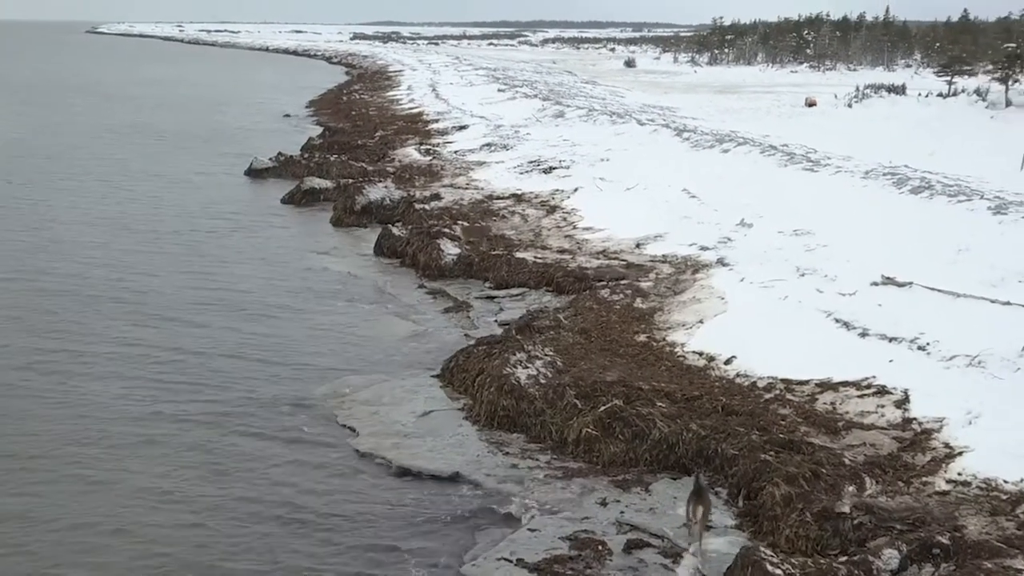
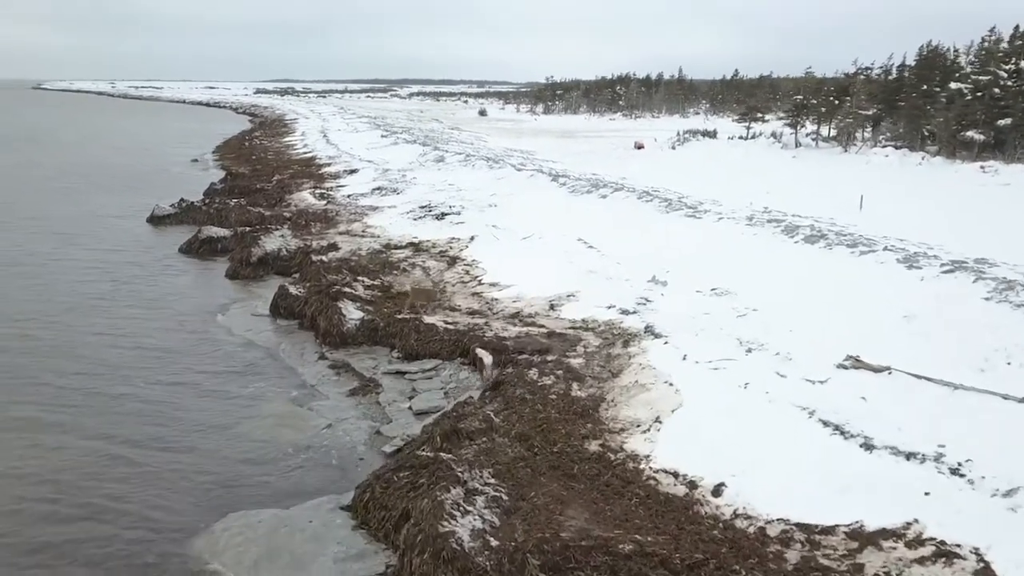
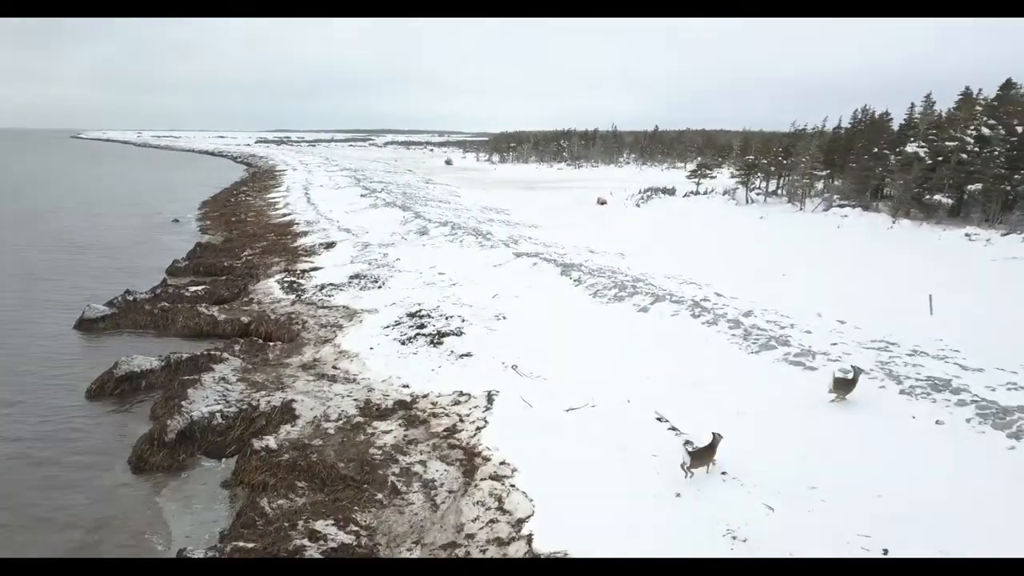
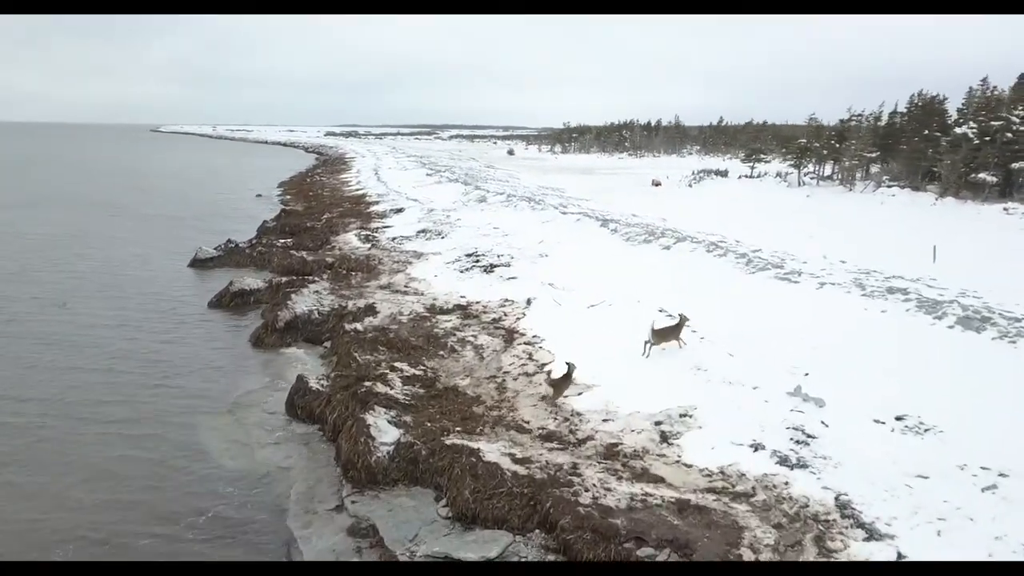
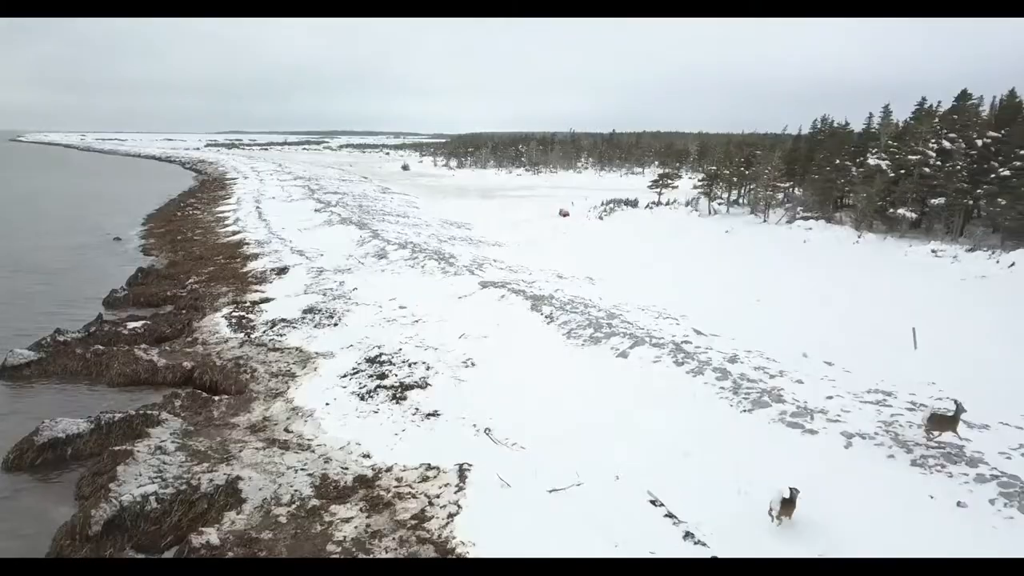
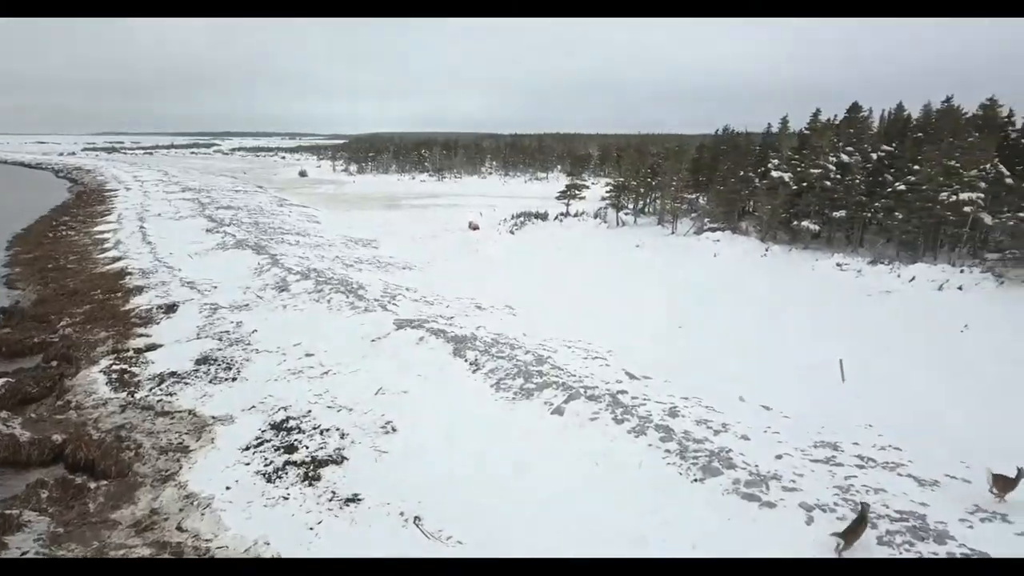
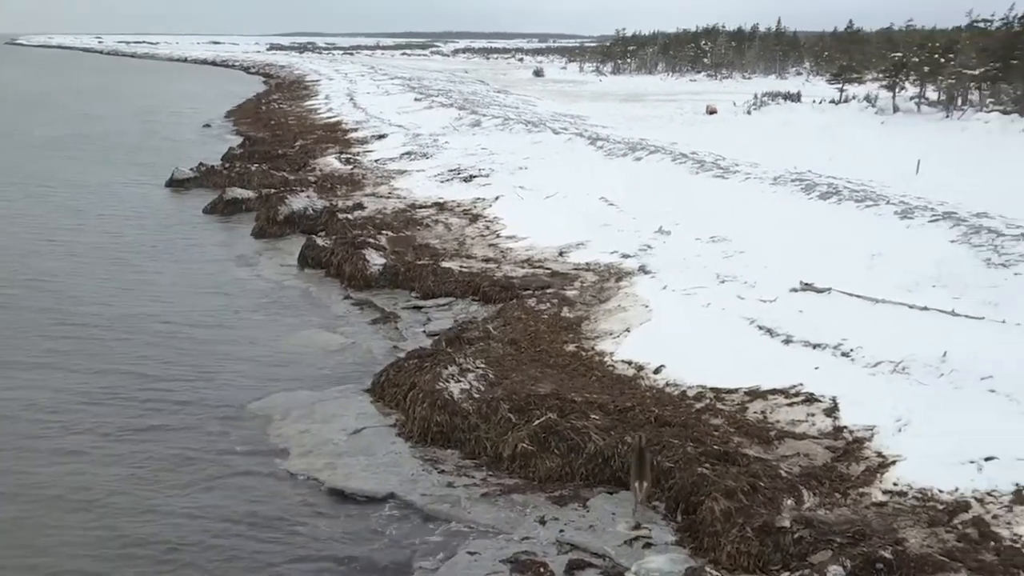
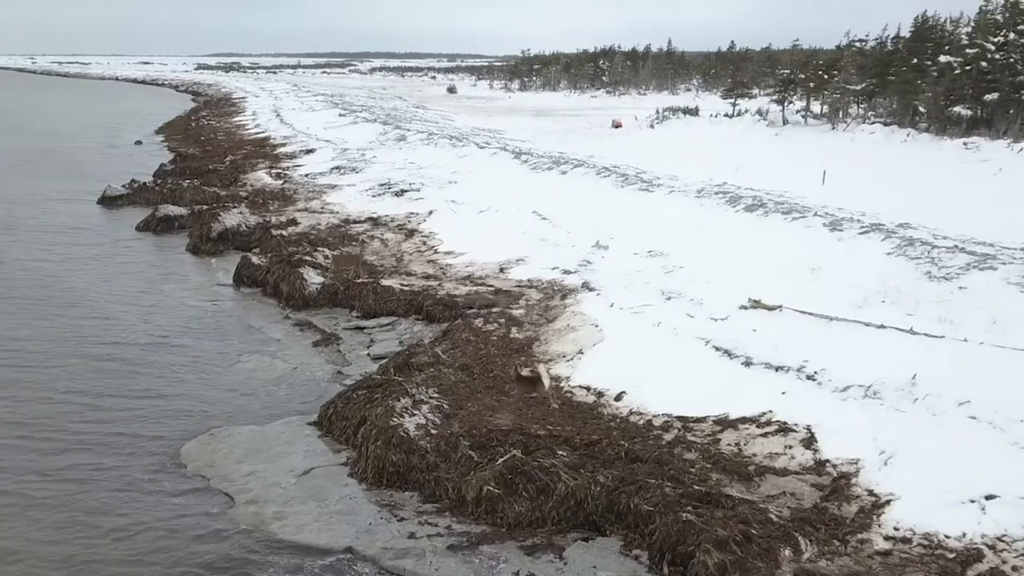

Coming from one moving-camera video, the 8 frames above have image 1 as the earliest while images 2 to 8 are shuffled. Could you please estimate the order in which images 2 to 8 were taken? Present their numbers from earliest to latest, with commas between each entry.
7, 8, 2, 4, 3, 5, 6
